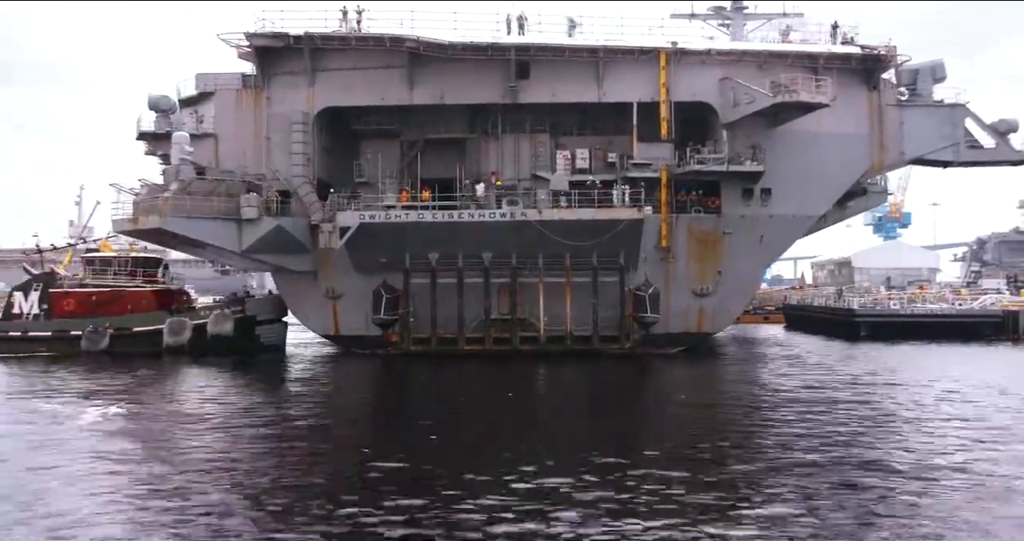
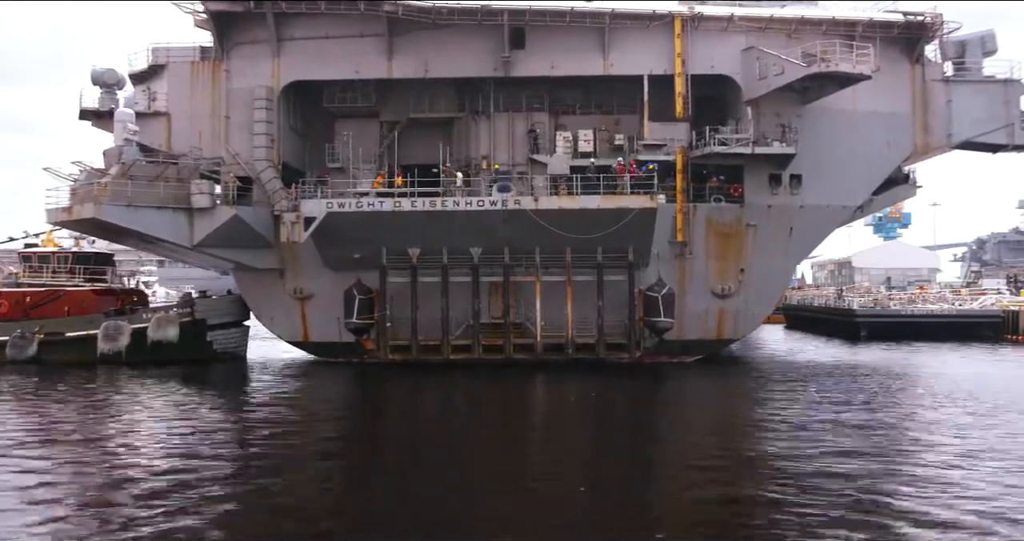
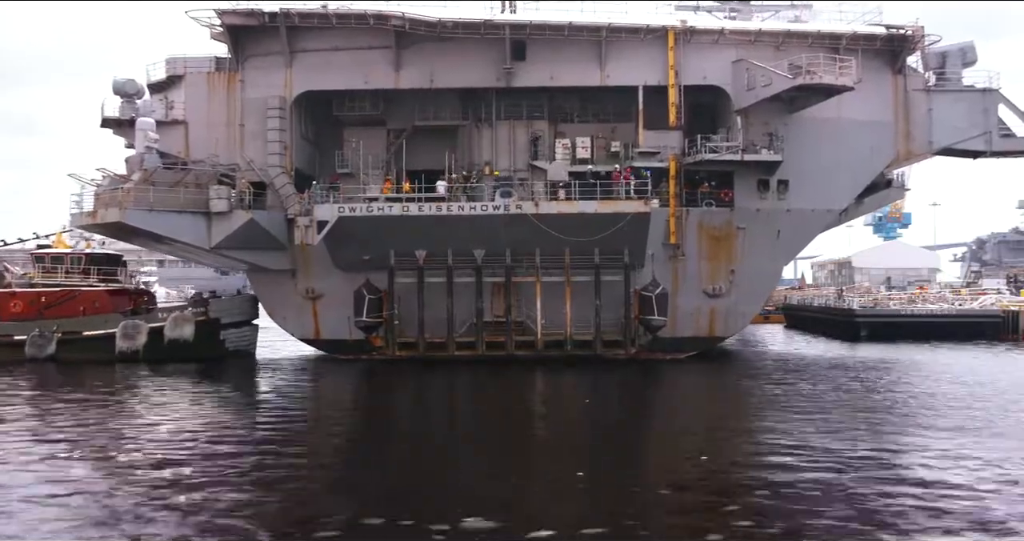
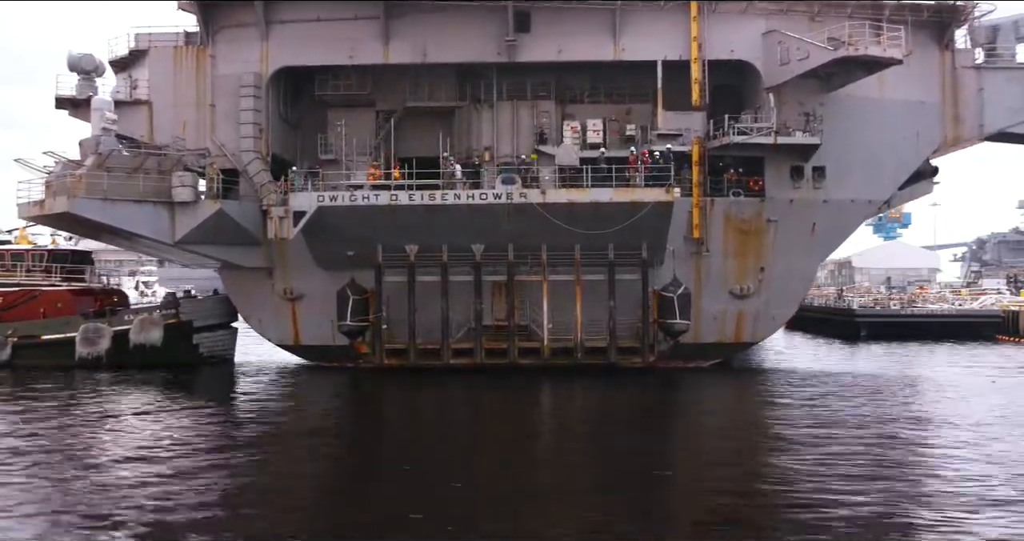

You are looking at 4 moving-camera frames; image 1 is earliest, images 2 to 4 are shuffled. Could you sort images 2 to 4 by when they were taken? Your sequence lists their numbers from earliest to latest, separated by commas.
3, 2, 4
